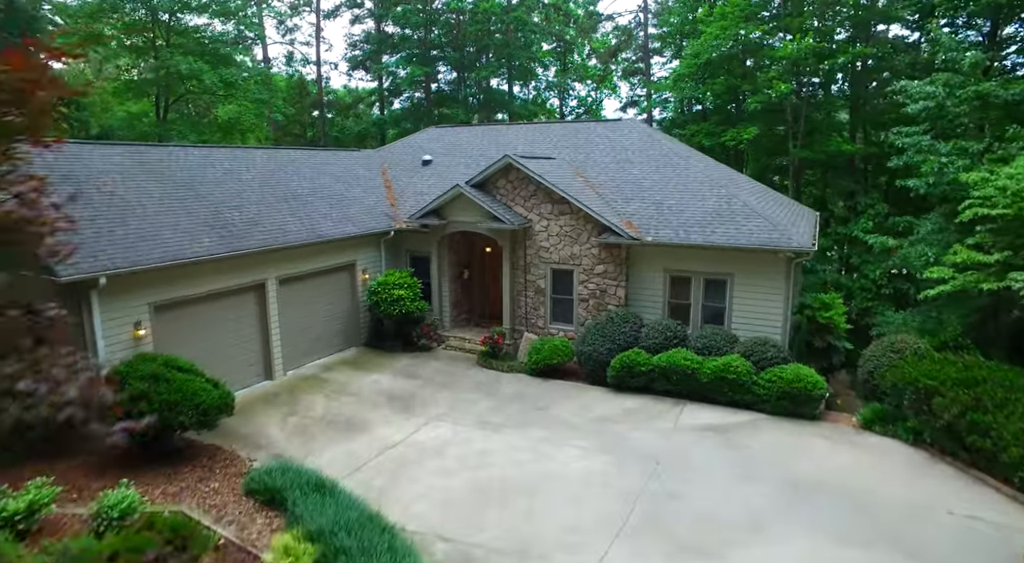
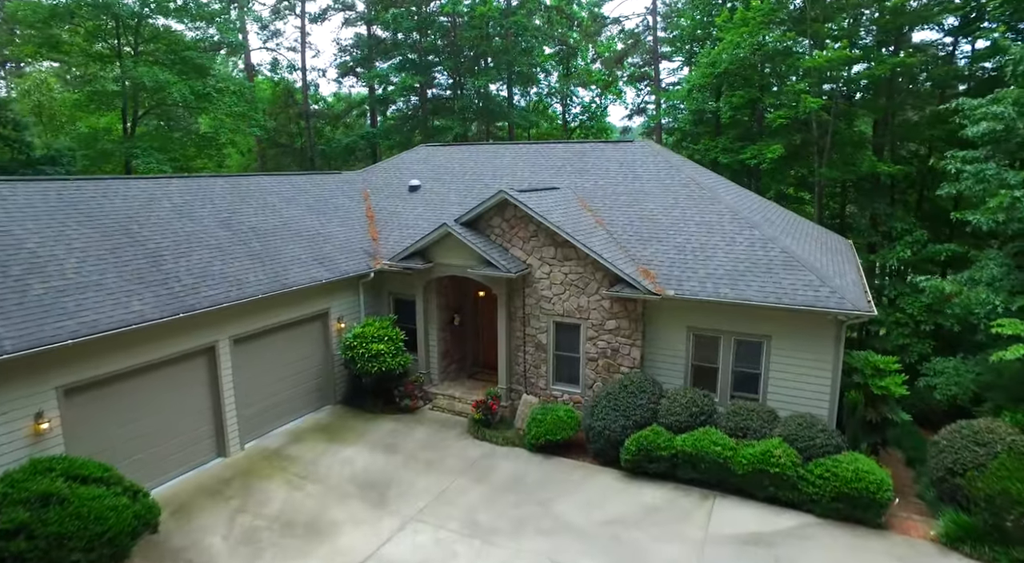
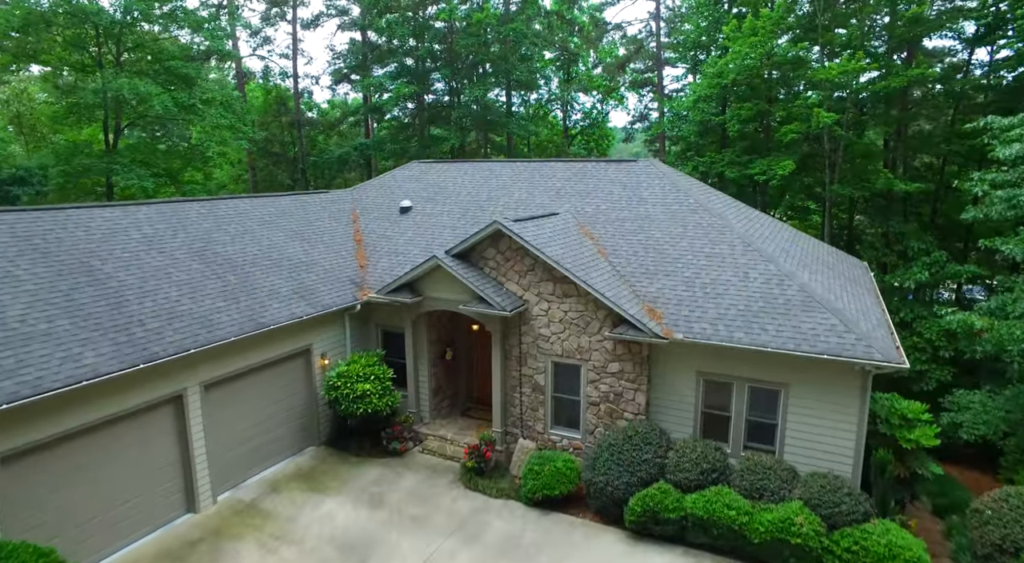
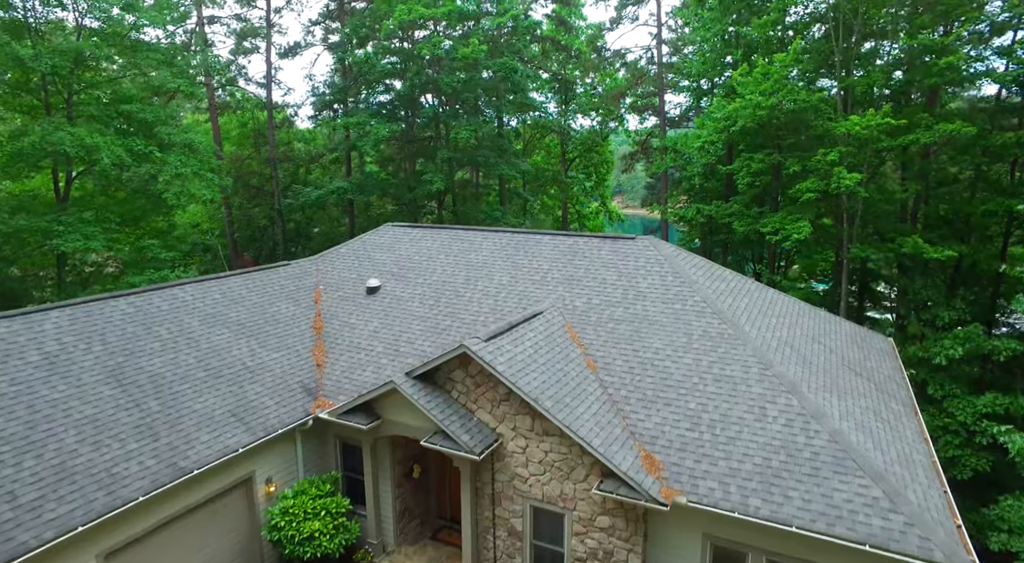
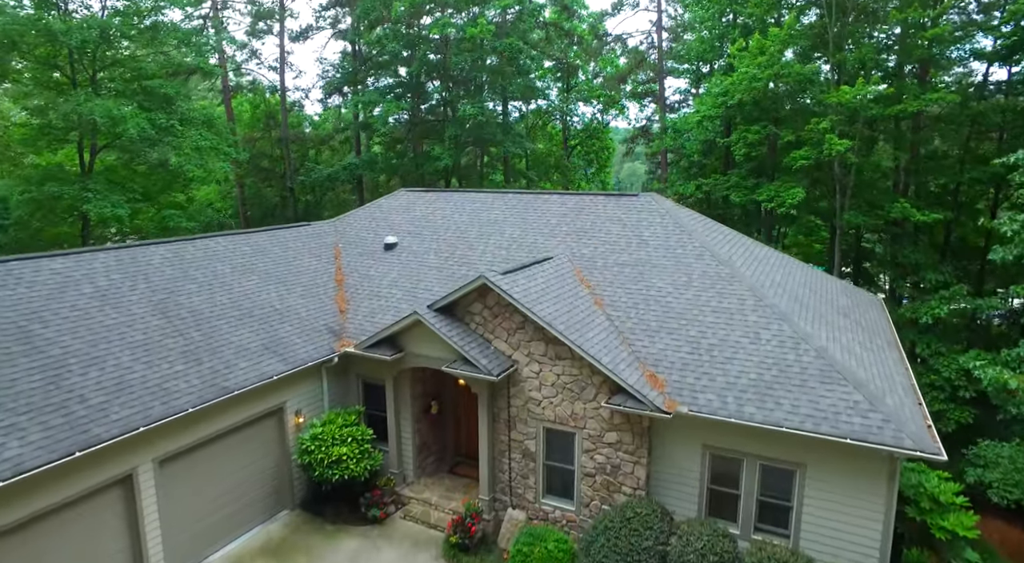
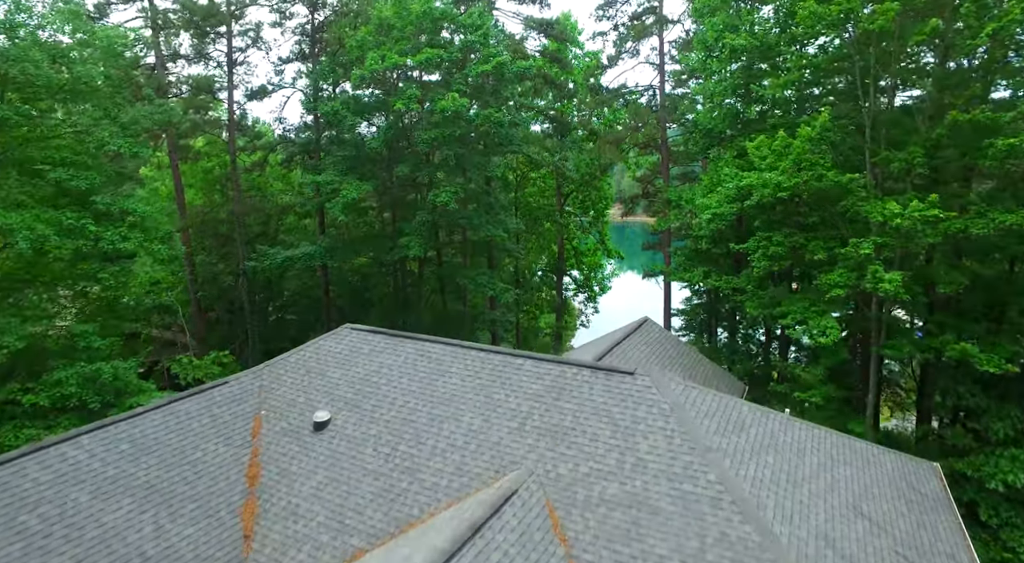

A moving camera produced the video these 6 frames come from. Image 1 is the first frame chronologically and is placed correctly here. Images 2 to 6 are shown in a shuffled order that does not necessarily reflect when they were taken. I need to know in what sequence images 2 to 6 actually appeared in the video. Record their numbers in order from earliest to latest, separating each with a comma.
2, 3, 5, 4, 6
